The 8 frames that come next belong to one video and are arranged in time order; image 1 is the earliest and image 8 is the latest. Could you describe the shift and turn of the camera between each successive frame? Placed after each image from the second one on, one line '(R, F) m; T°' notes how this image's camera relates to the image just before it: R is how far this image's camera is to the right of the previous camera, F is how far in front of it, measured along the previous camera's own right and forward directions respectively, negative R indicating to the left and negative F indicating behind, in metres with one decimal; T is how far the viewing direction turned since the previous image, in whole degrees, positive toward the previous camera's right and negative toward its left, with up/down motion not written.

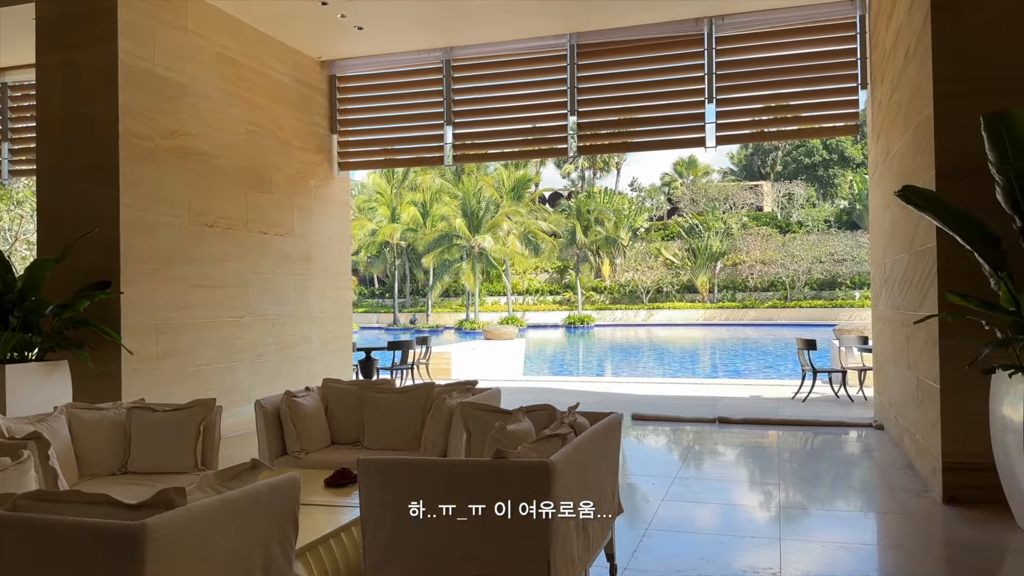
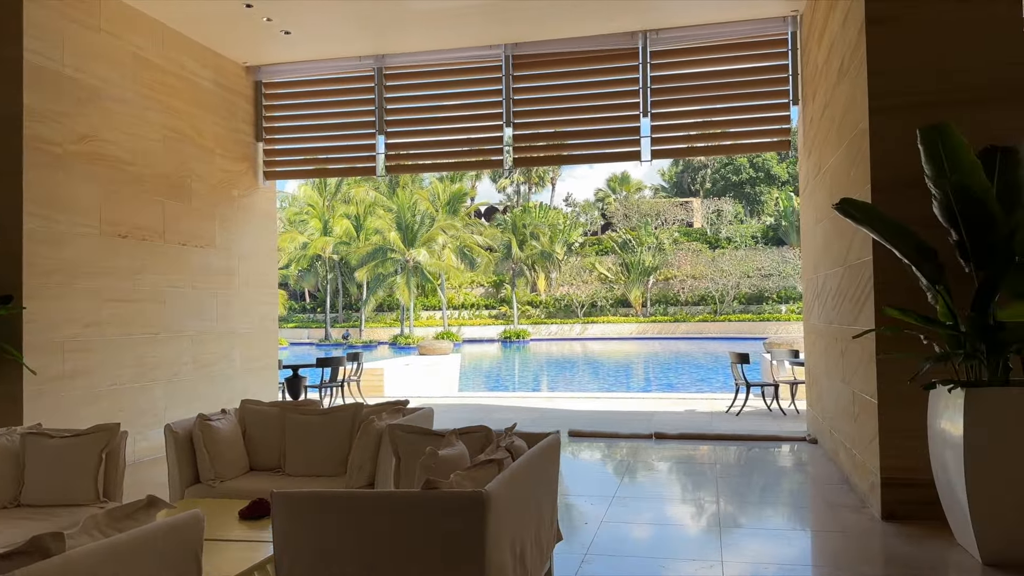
(0.0, +0.2) m; +5°
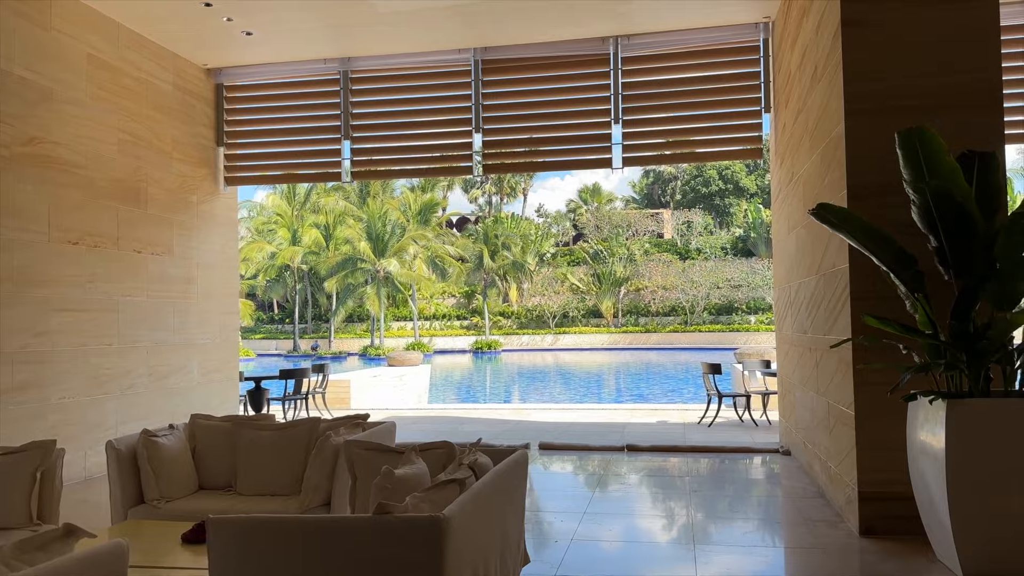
(0.0, +0.2) m; +2°
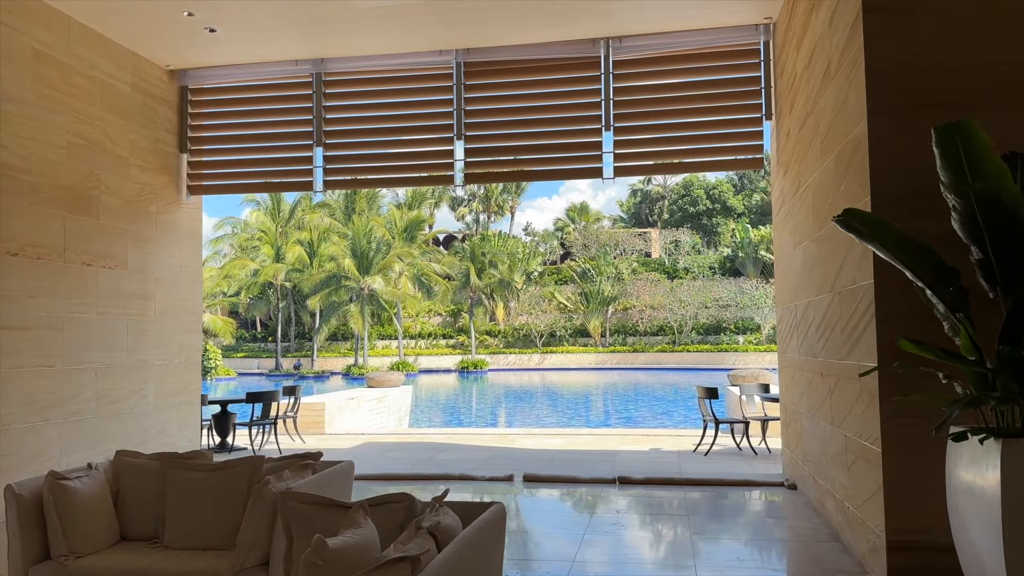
(0.0, +0.5) m; +1°
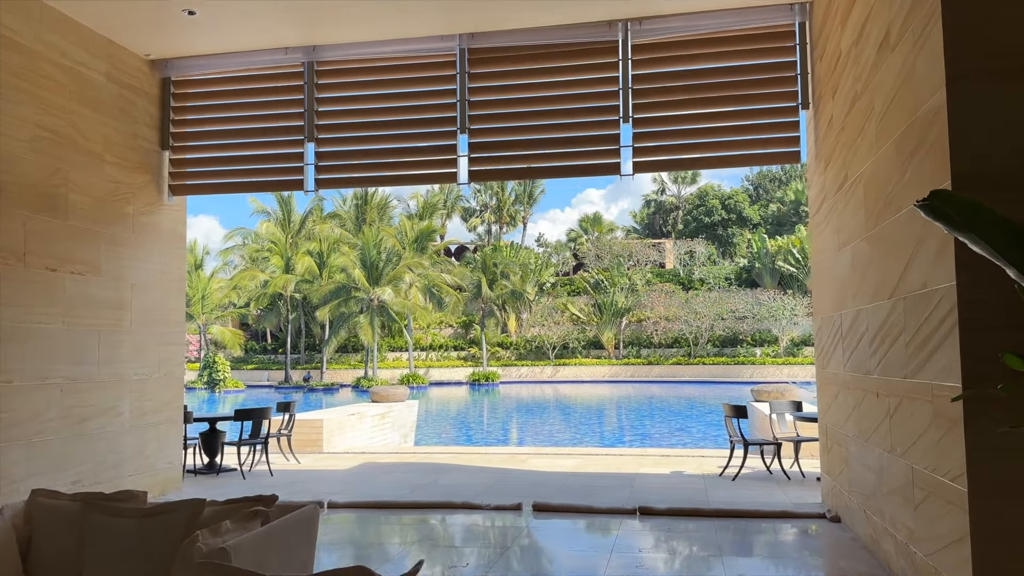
(0.0, +0.6) m; -1°
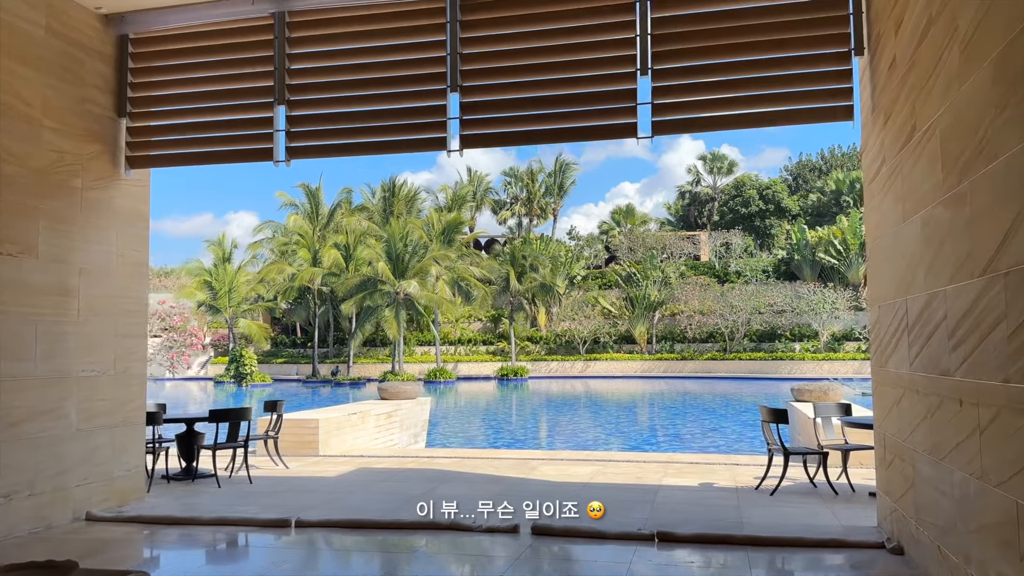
(+0.2, +0.9) m; -3°
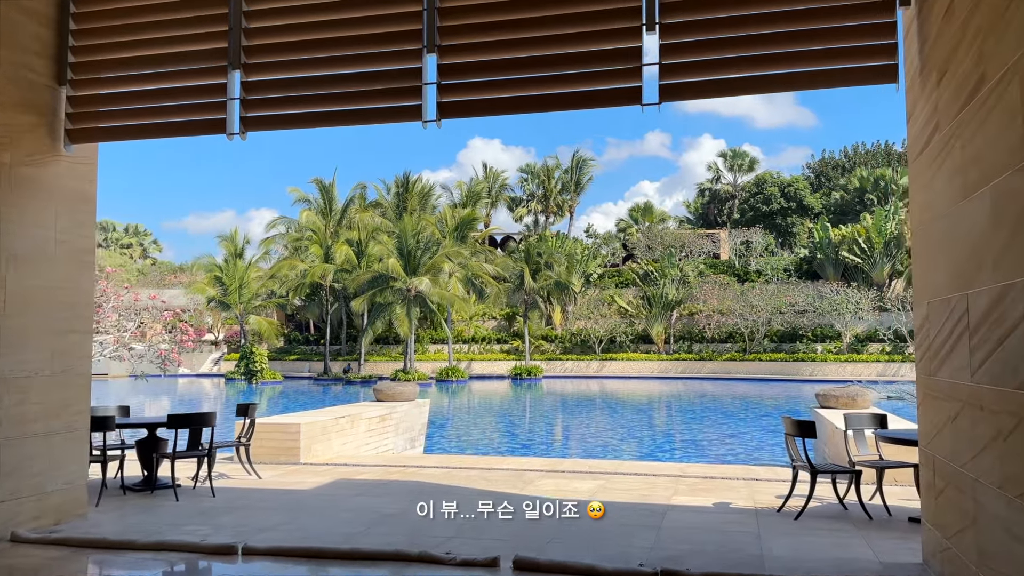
(+0.2, +0.7) m; -1°
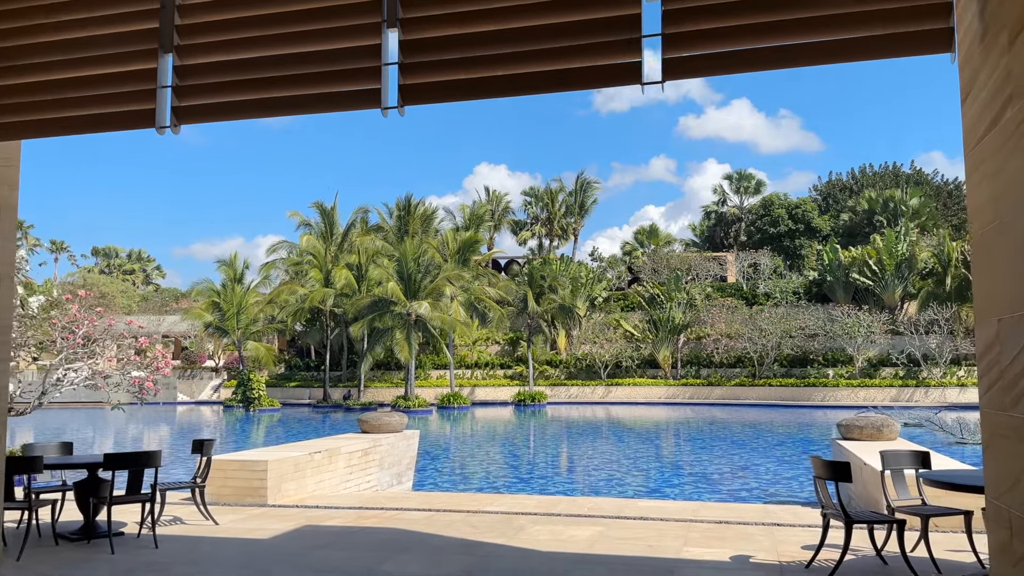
(+0.1, +0.7) m; 0°
